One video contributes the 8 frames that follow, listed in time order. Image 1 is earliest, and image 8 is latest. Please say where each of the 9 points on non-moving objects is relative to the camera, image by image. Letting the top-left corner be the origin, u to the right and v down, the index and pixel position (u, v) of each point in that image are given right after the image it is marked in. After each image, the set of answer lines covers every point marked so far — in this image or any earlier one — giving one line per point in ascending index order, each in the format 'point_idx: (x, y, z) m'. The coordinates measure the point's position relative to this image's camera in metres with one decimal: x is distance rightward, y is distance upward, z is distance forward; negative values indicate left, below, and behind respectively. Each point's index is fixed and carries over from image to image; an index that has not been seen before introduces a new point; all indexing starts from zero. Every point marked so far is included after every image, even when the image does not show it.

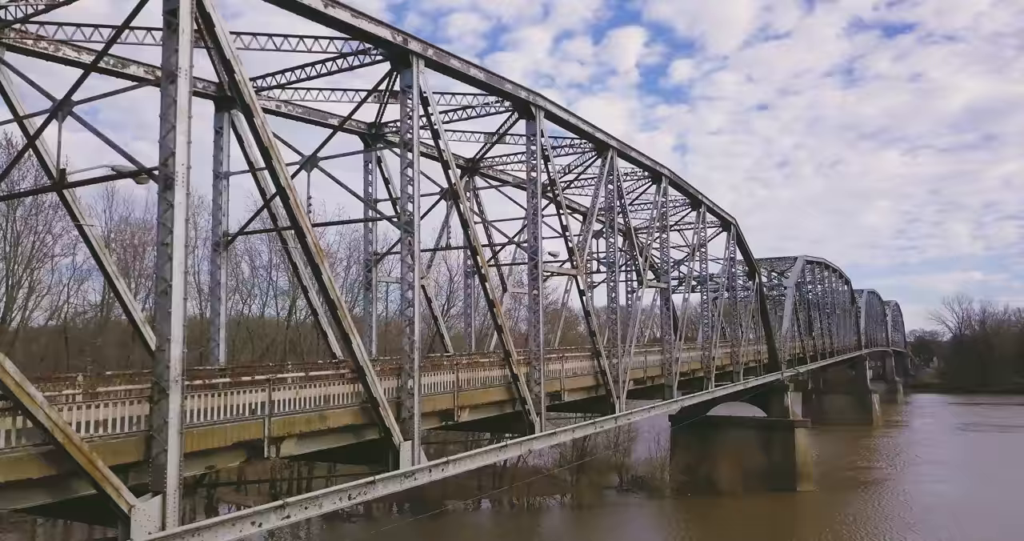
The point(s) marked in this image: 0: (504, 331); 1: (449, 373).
0: (-0.1, -0.7, +11.6) m
1: (-0.7, -1.0, +10.7) m
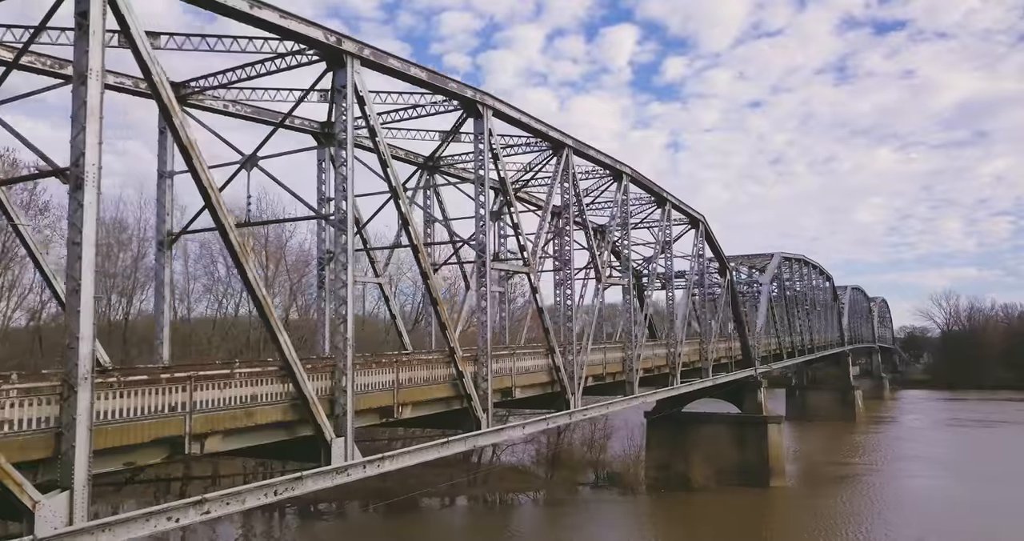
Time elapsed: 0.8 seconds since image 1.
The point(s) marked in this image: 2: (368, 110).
0: (-0.7, -0.7, +11.7) m
1: (-1.3, -1.0, +10.8) m
2: (-1.4, +1.6, +10.3) m
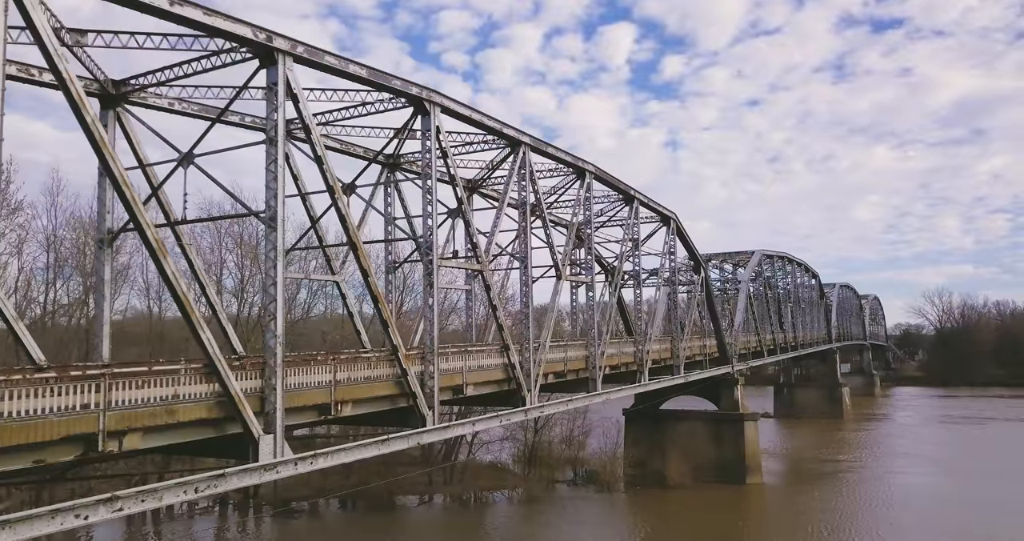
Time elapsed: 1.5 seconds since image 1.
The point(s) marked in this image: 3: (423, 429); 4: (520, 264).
0: (-1.4, -0.6, +11.7) m
1: (-1.9, -1.0, +10.8) m
2: (-2.1, +1.6, +10.3) m
3: (-1.0, -1.9, +12.2) m
4: (+0.1, +0.1, +17.1) m
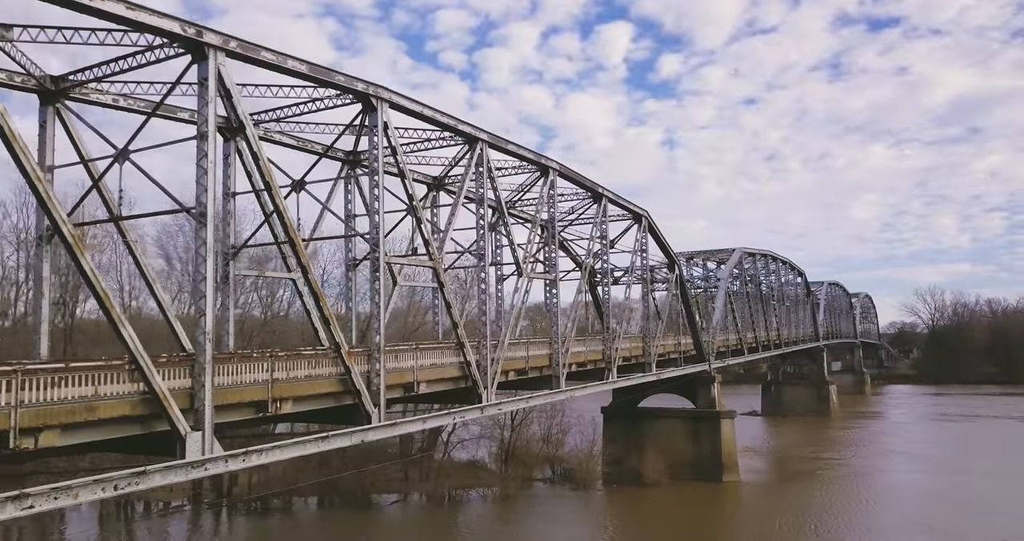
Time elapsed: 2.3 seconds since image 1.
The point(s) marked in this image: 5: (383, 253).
0: (-2.0, -0.6, +11.7) m
1: (-2.6, -1.0, +10.8) m
2: (-2.7, +1.7, +10.2) m
3: (-1.7, -1.8, +12.1) m
4: (-0.6, +0.2, +17.0) m
5: (-1.6, +0.2, +12.8) m
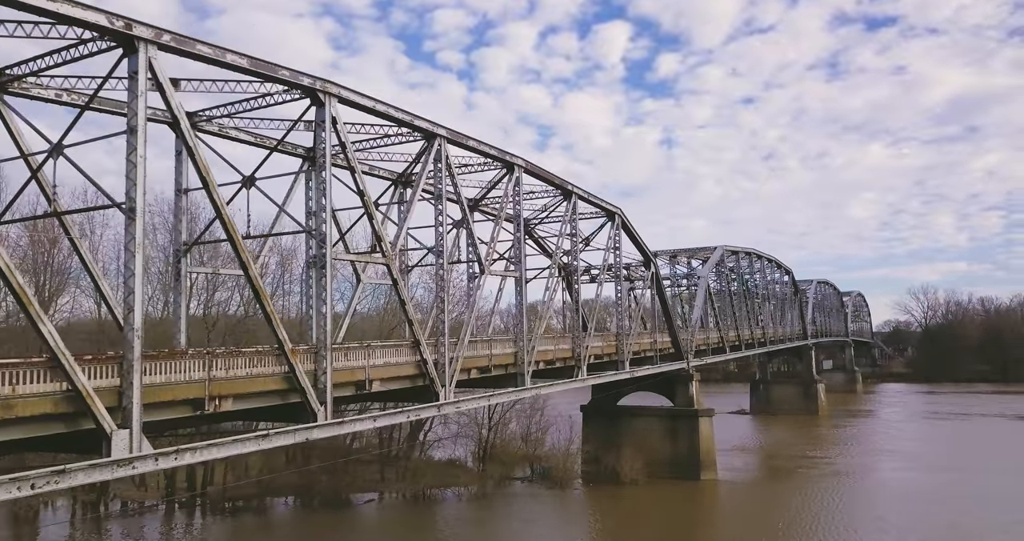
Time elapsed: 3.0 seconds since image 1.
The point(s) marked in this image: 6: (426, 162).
0: (-2.6, -0.6, +11.5) m
1: (-3.2, -0.9, +10.6) m
2: (-3.3, +1.7, +10.1) m
3: (-2.3, -1.8, +12.0) m
4: (-1.2, +0.2, +16.9) m
5: (-2.2, +0.3, +12.7) m
6: (-1.3, +1.6, +15.8) m
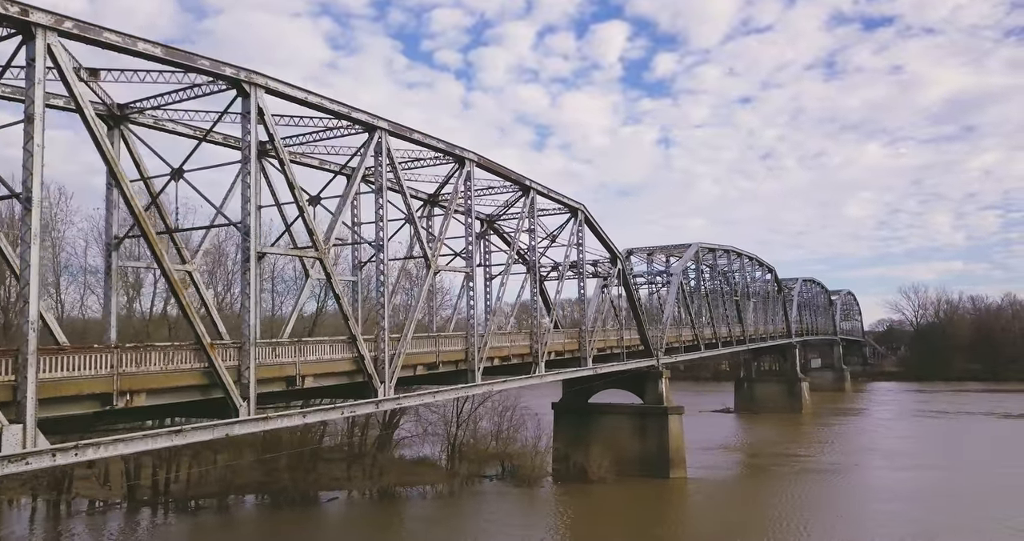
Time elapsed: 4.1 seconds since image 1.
0: (-3.5, -0.5, +11.3) m
1: (-4.1, -0.9, +10.4) m
2: (-4.2, +1.8, +9.9) m
3: (-3.2, -1.7, +11.8) m
4: (-2.1, +0.3, +16.7) m
5: (-3.1, +0.3, +12.4) m
6: (-2.2, +1.7, +15.6) m
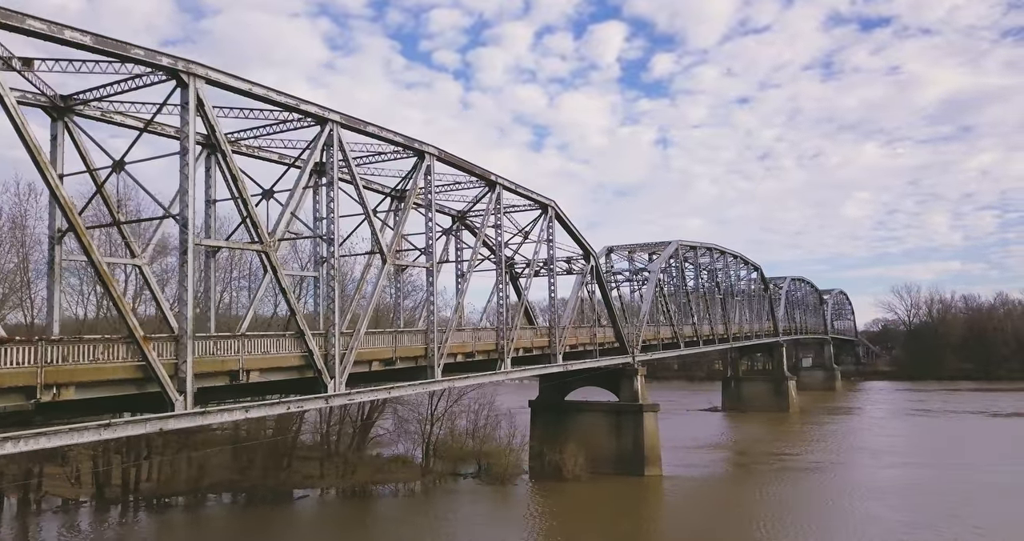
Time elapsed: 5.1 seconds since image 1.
0: (-4.2, -0.4, +11.2) m
1: (-4.7, -0.8, +10.3) m
2: (-4.9, +1.9, +9.7) m
3: (-3.9, -1.6, +11.6) m
4: (-2.8, +0.4, +16.5) m
5: (-3.8, +0.4, +12.3) m
6: (-2.9, +1.8, +15.4) m
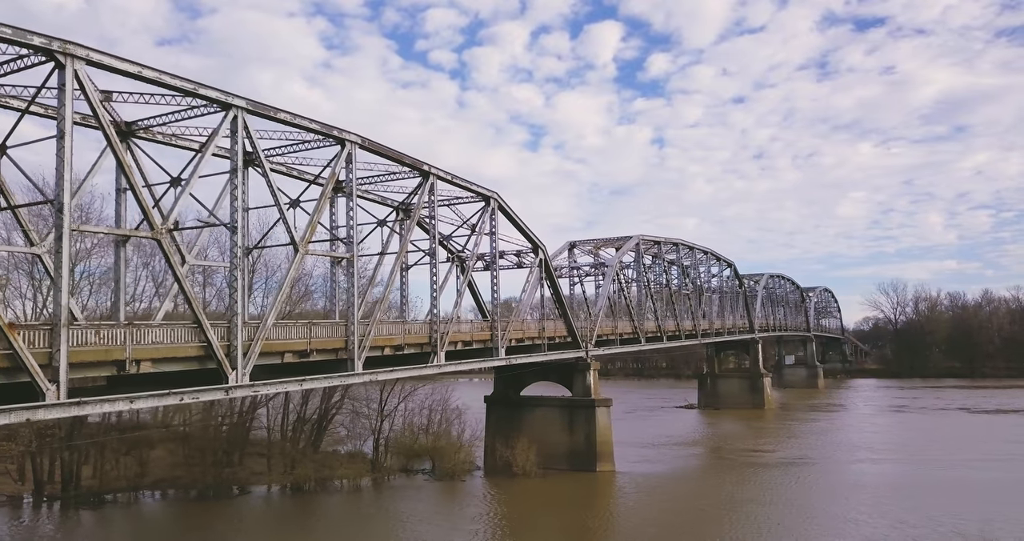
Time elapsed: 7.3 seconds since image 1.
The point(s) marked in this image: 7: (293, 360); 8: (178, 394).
0: (-5.5, -0.2, +10.8) m
1: (-6.0, -0.6, +9.9) m
2: (-6.2, +2.0, +9.4) m
3: (-5.2, -1.5, +11.3) m
4: (-4.2, +0.5, +16.2) m
5: (-5.1, +0.6, +11.9) m
6: (-4.2, +2.0, +15.1) m
7: (-3.5, -1.5, +17.1) m
8: (-4.4, -1.7, +13.9) m
